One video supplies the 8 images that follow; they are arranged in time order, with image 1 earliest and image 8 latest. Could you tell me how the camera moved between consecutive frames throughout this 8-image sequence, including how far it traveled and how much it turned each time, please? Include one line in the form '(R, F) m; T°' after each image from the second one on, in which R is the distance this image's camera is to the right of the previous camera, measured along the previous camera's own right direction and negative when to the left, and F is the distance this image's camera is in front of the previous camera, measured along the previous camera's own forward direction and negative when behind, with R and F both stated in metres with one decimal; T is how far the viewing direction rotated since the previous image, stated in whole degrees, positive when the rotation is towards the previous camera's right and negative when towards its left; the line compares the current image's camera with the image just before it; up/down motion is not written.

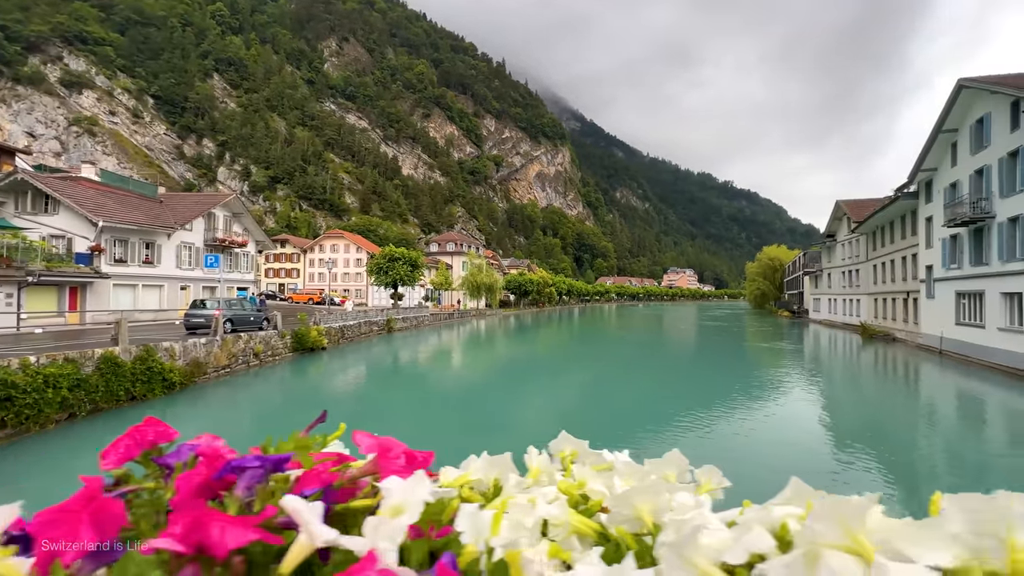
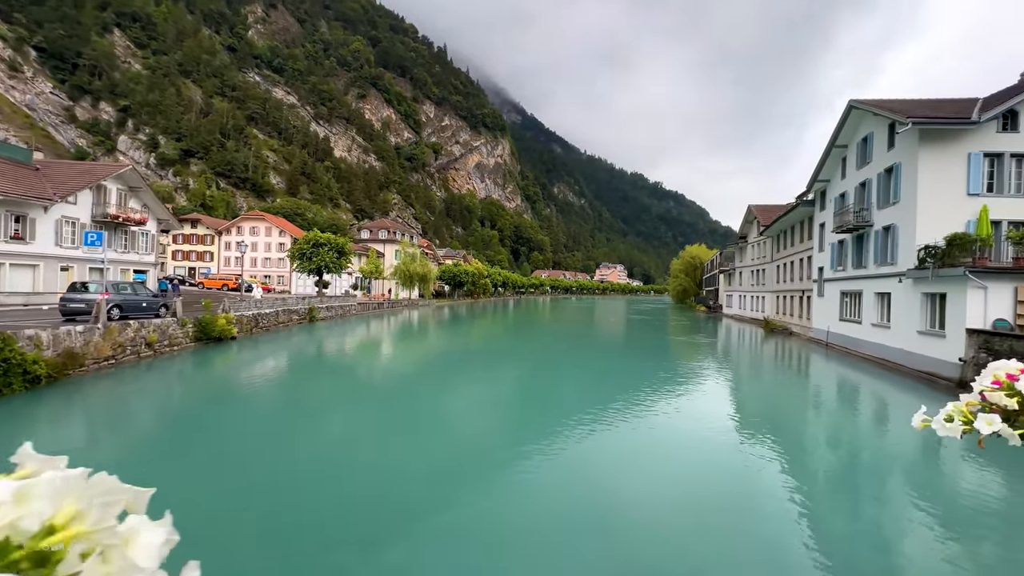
(+0.4, 0.0) m; +8°
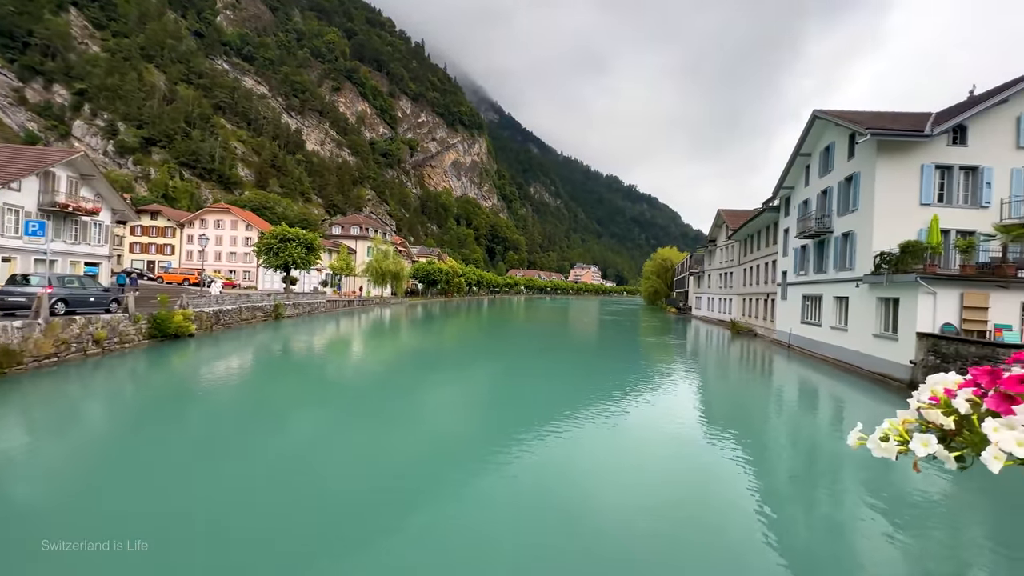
(+0.2, +0.1) m; +3°
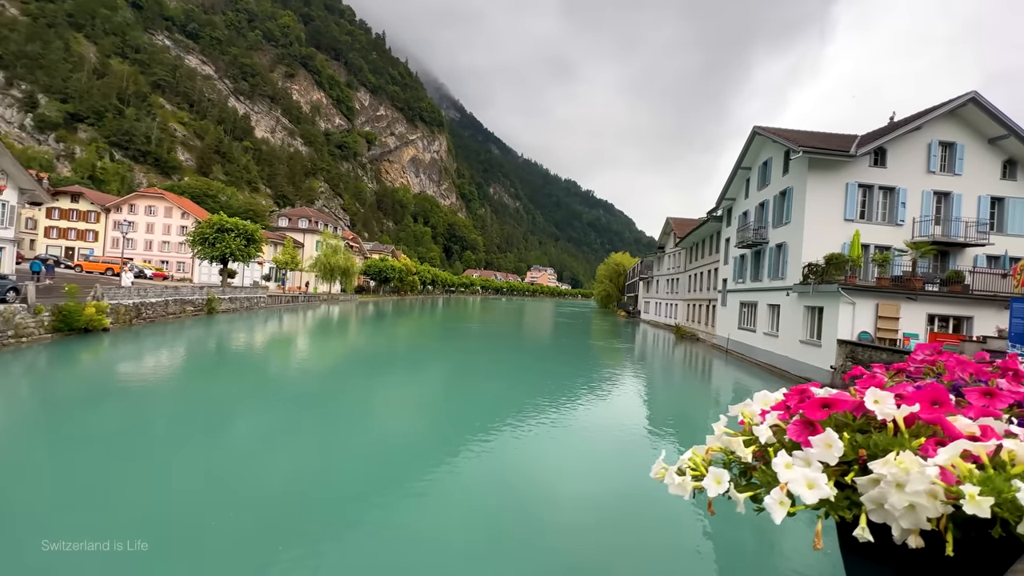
(+0.4, +0.1) m; +5°
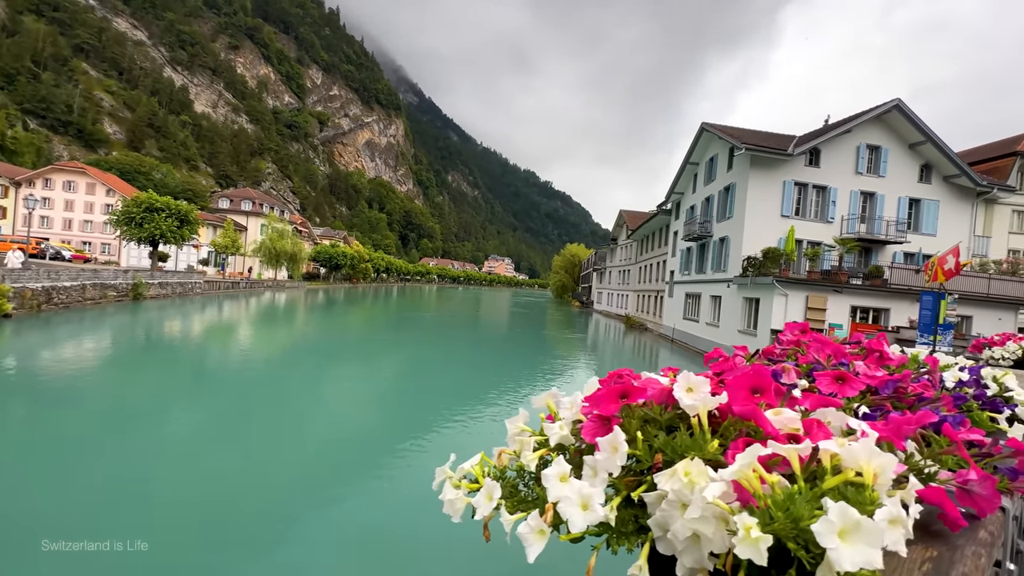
(+0.3, +0.2) m; +5°
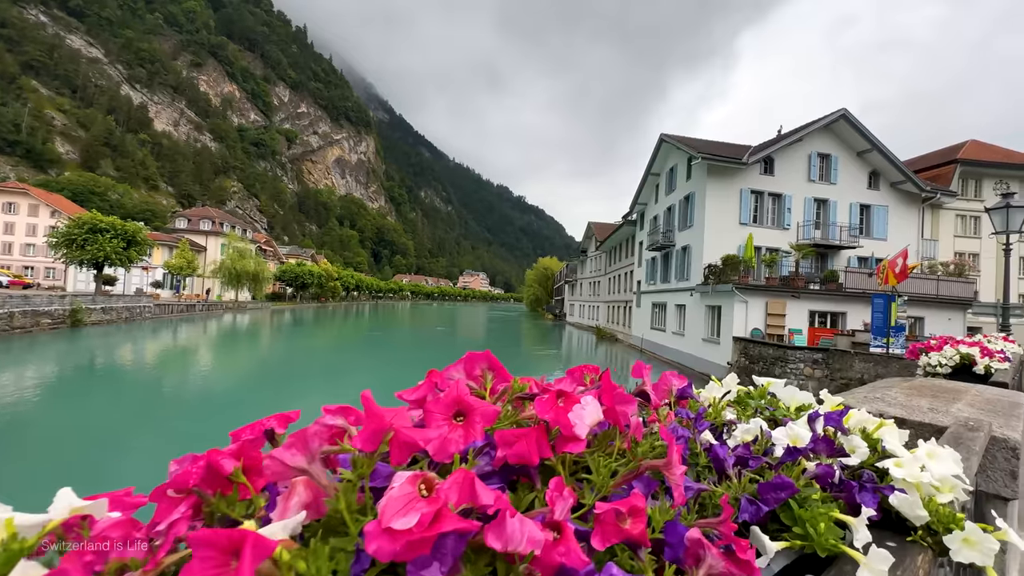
(+0.6, +0.5) m; +3°
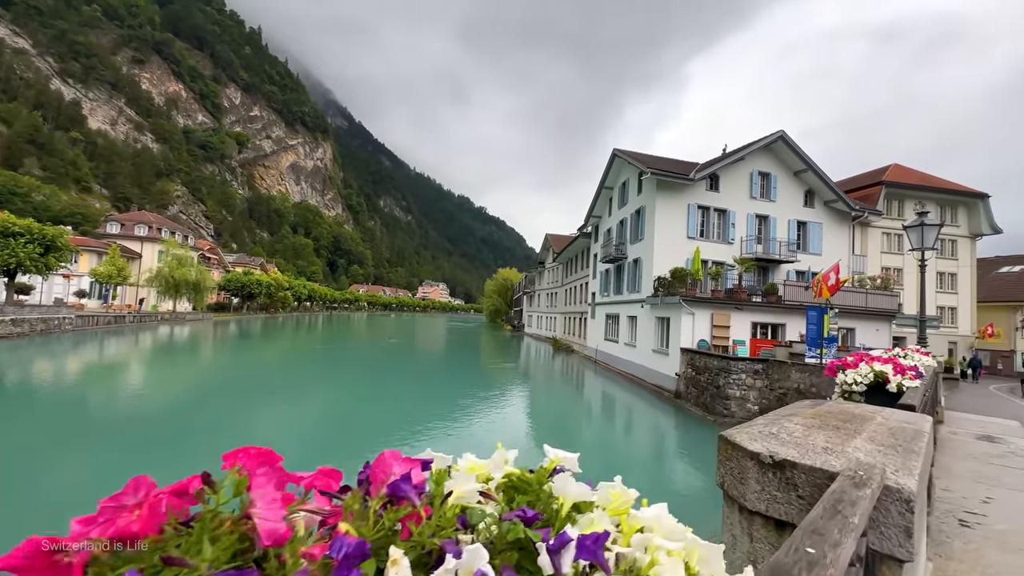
(+0.4, +0.3) m; +5°
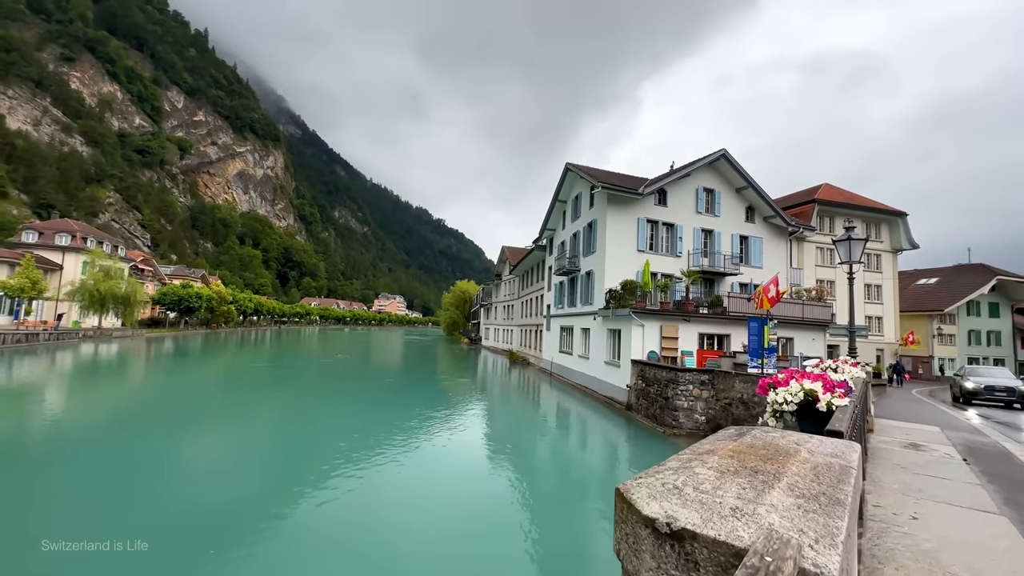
(+0.3, +0.3) m; +5°
